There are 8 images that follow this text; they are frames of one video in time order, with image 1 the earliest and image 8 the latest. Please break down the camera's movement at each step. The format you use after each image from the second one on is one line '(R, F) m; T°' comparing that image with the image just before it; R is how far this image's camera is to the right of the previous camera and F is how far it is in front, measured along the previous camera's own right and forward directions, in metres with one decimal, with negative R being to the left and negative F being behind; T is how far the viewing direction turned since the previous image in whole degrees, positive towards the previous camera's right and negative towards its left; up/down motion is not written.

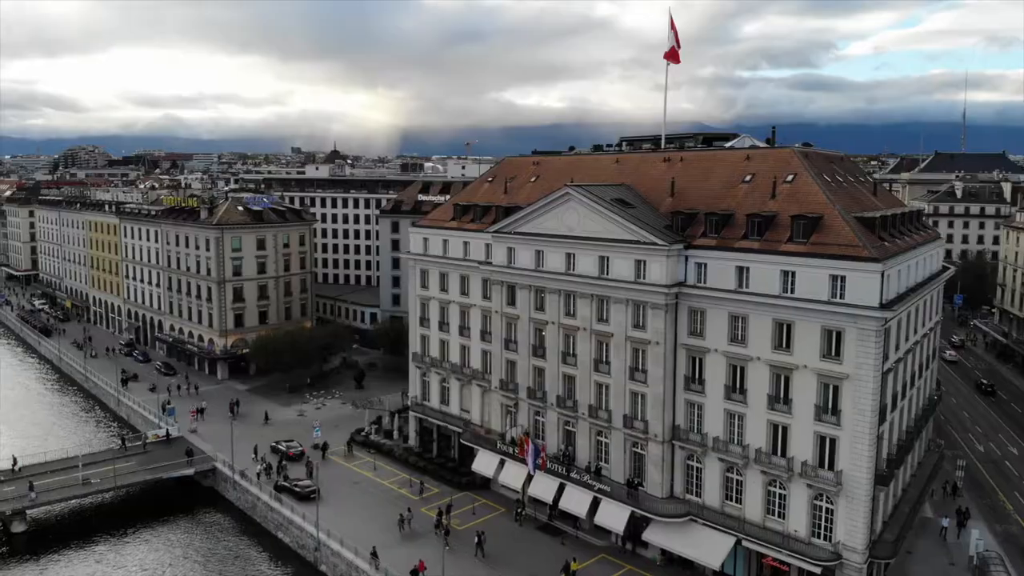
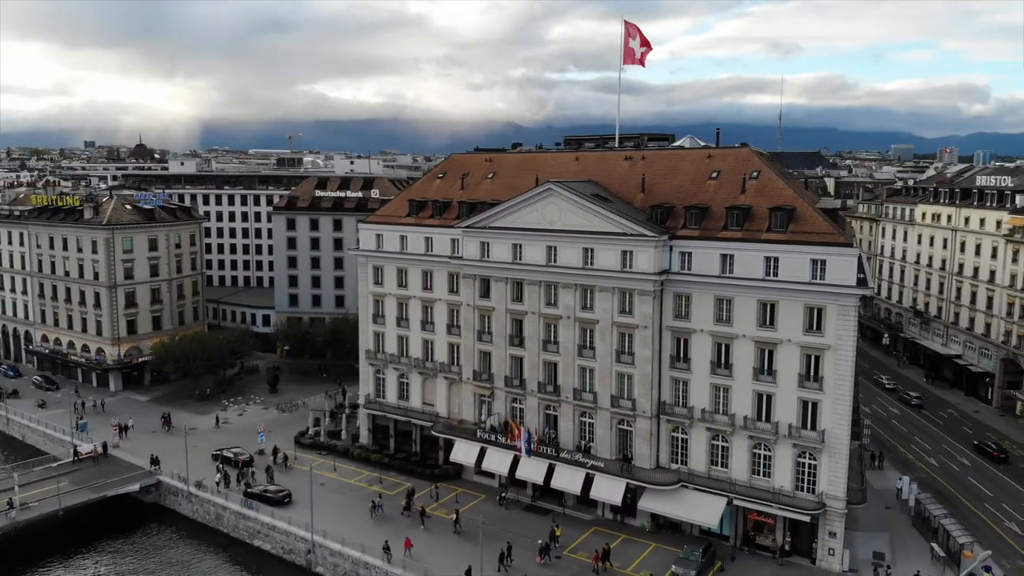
(-13.3, -0.9) m; +13°
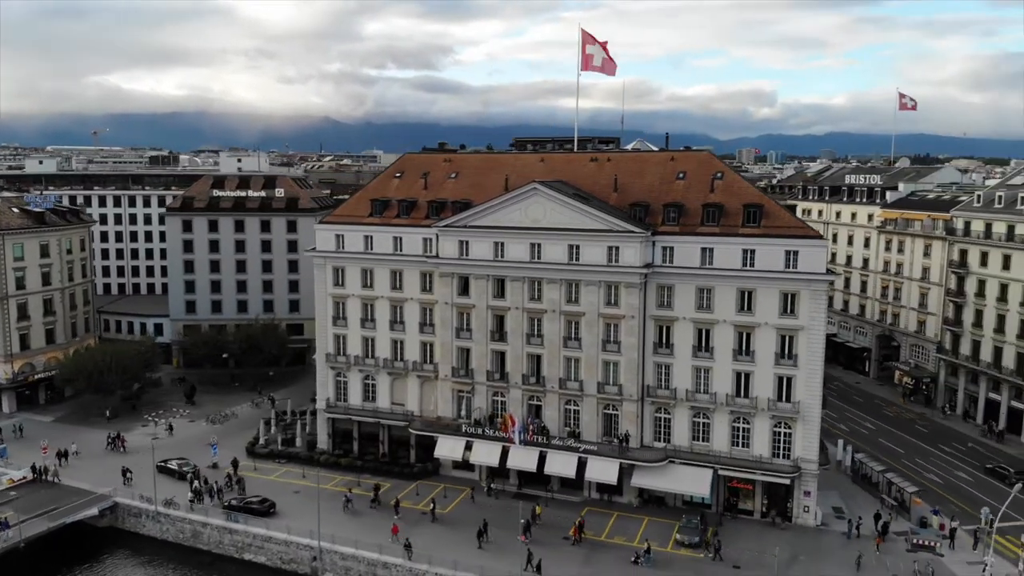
(-13.6, -0.7) m; +13°
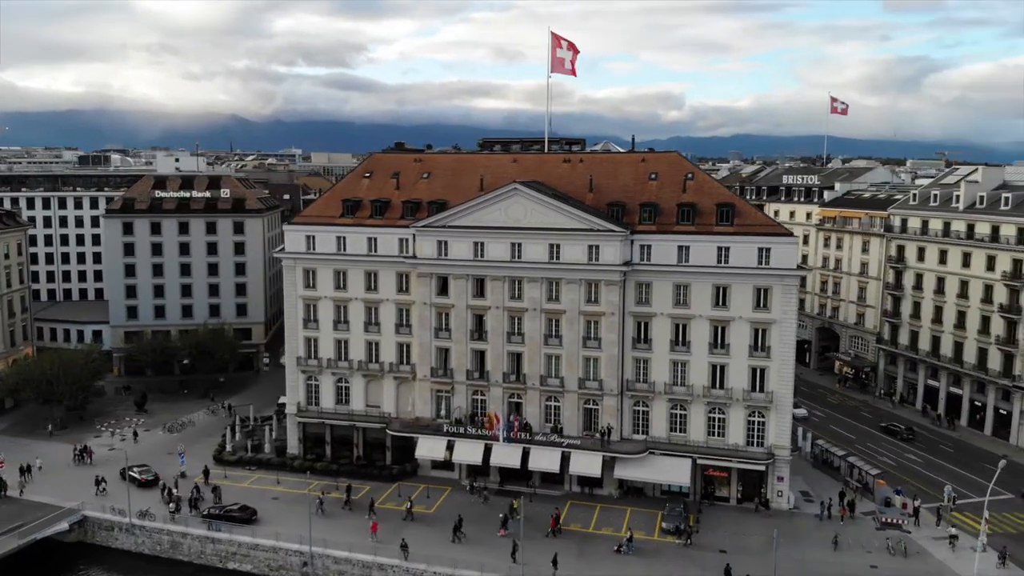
(-5.6, -0.5) m; +6°
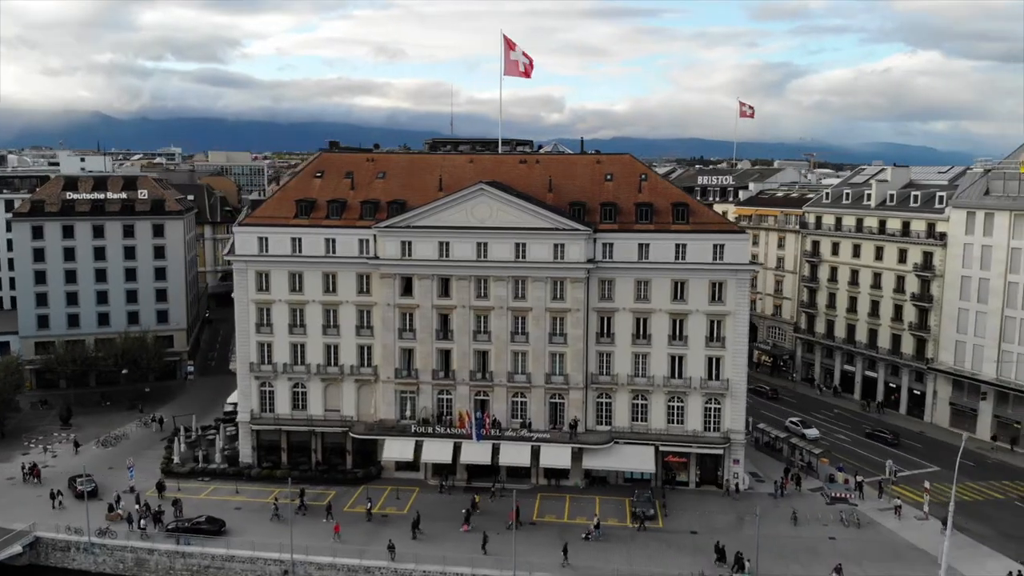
(-7.0, -0.6) m; +8°
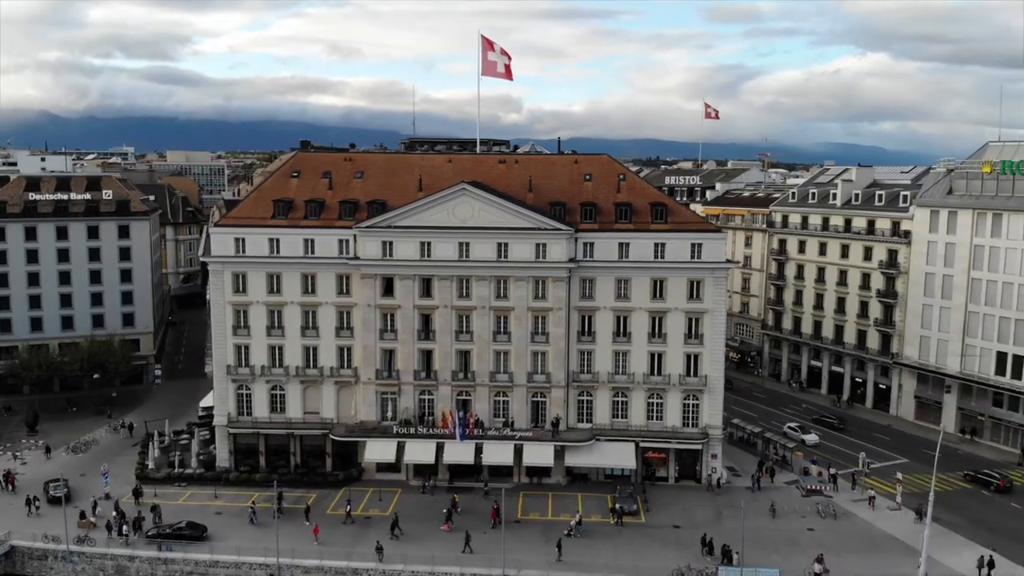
(-2.1, -0.3) m; +3°
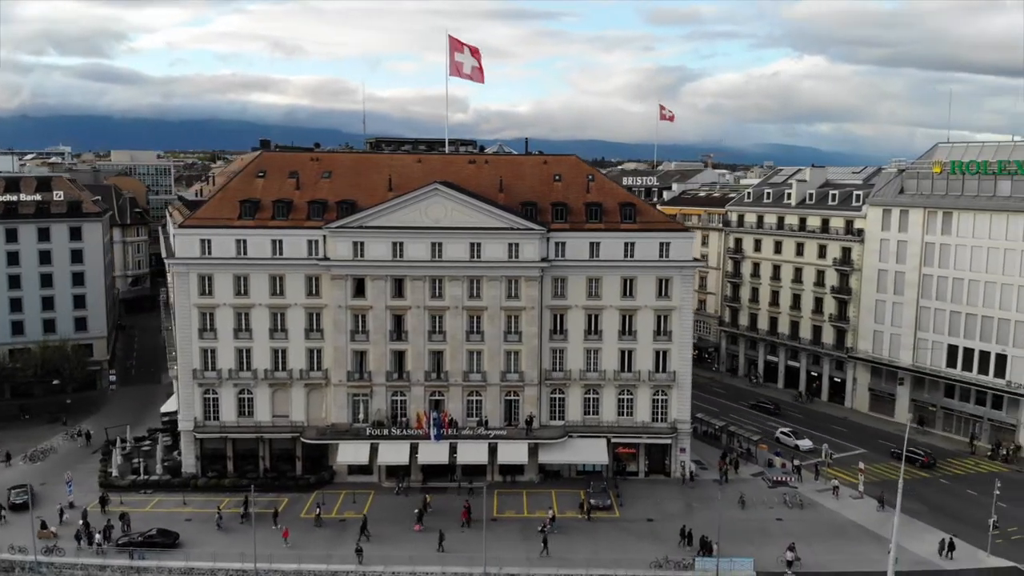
(-2.3, -0.4) m; +4°
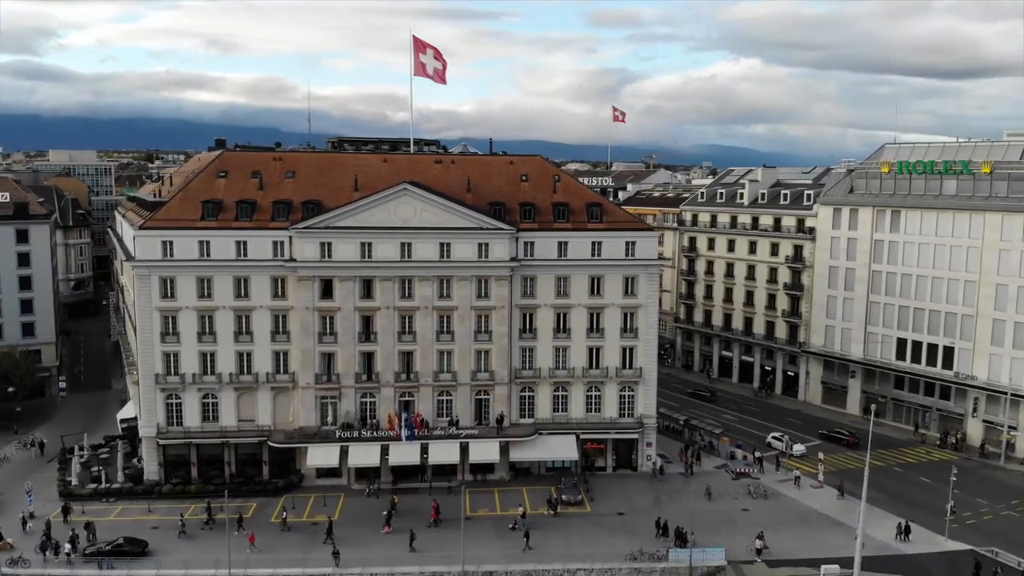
(-2.3, -0.5) m; +4°
